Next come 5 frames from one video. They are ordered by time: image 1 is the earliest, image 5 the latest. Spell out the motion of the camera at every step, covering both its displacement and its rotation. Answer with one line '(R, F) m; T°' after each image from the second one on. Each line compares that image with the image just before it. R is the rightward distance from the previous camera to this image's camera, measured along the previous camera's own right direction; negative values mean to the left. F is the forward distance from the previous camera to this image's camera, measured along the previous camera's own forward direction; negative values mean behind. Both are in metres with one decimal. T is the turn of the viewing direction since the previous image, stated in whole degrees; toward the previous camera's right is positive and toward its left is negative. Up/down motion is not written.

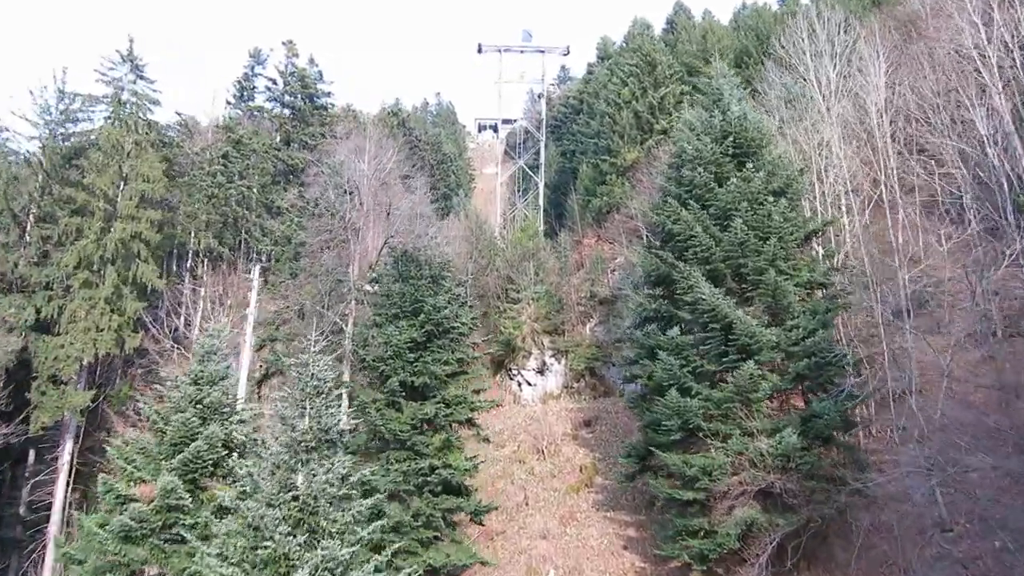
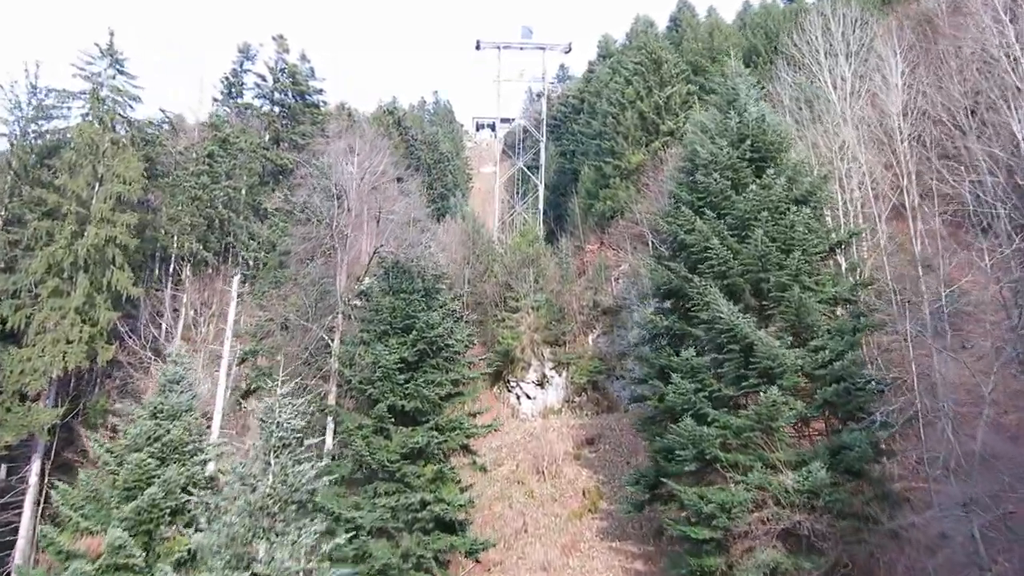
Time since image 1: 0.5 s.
(-0.1, +1.1) m; 0°
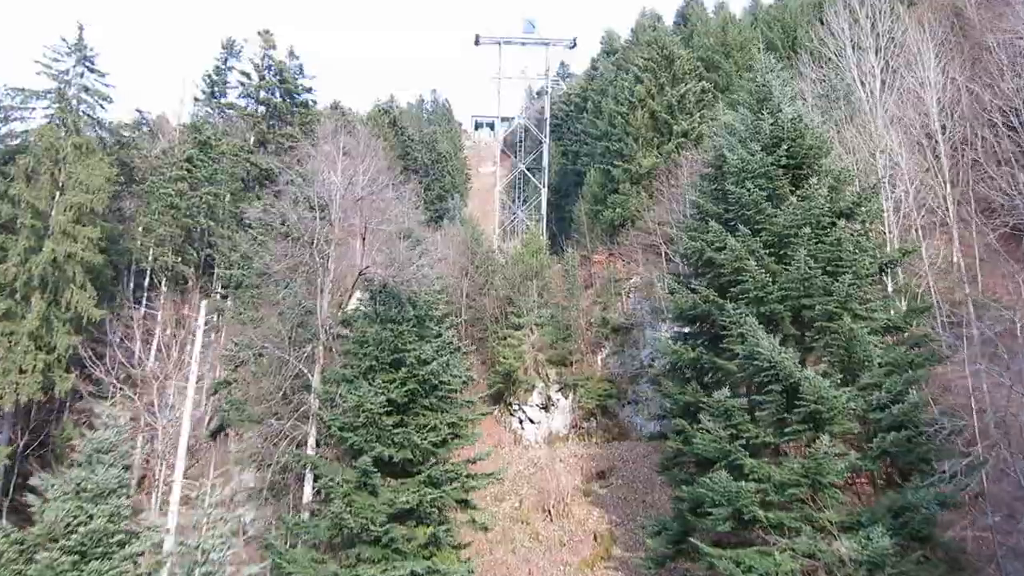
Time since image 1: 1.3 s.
(-0.1, +1.7) m; 0°
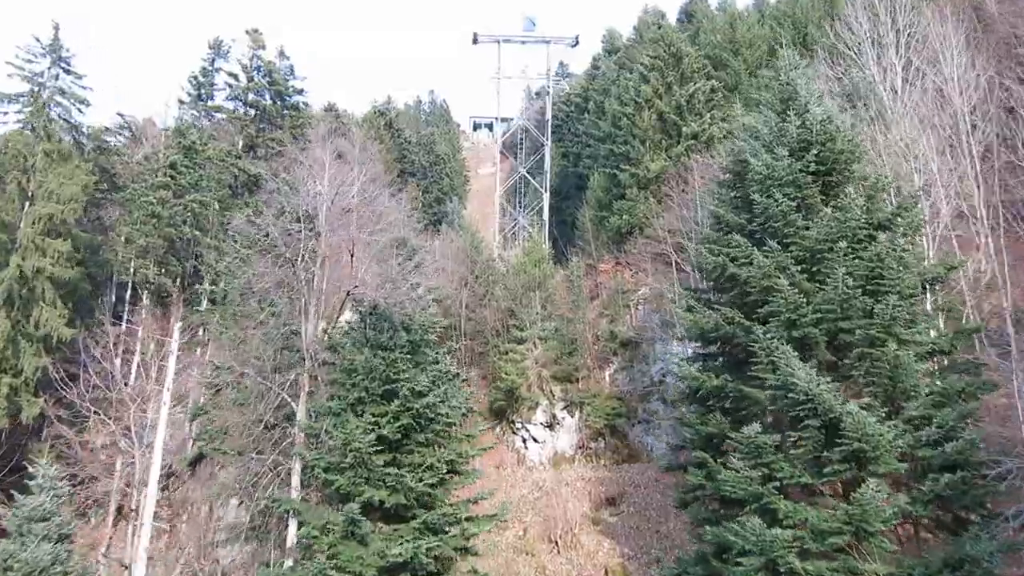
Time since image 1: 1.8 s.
(-0.1, +1.1) m; 0°
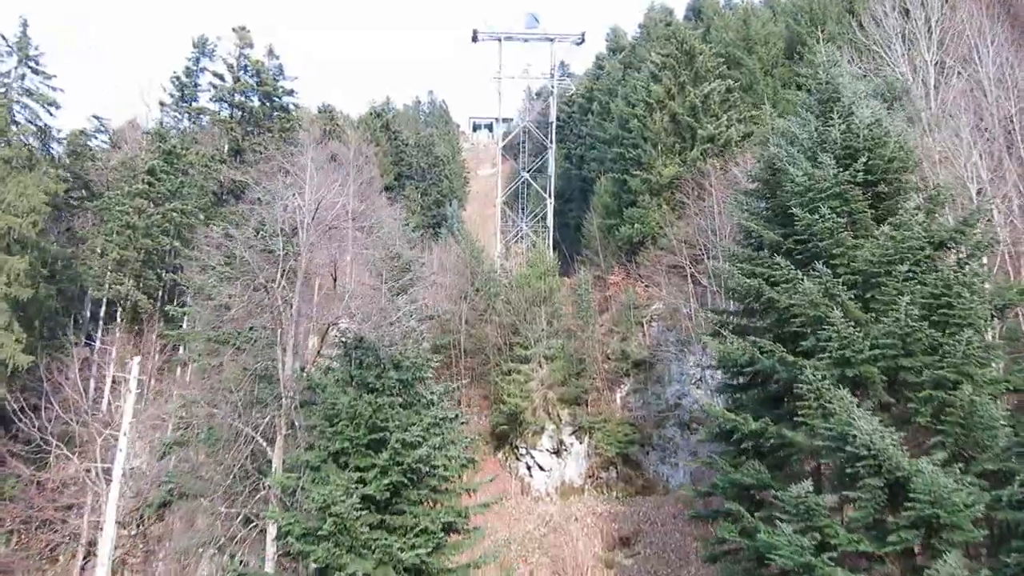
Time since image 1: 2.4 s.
(-0.1, +1.4) m; 0°
